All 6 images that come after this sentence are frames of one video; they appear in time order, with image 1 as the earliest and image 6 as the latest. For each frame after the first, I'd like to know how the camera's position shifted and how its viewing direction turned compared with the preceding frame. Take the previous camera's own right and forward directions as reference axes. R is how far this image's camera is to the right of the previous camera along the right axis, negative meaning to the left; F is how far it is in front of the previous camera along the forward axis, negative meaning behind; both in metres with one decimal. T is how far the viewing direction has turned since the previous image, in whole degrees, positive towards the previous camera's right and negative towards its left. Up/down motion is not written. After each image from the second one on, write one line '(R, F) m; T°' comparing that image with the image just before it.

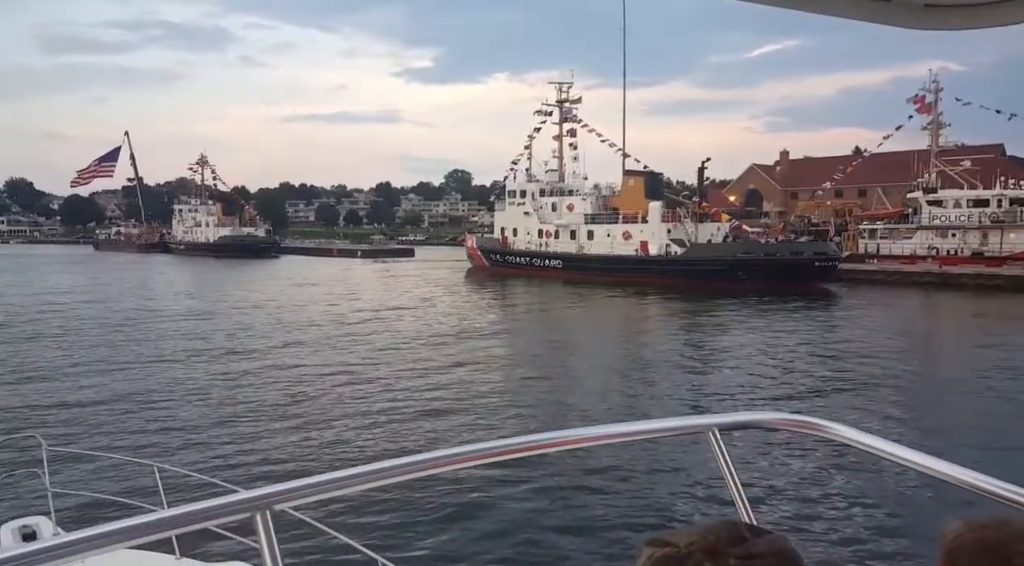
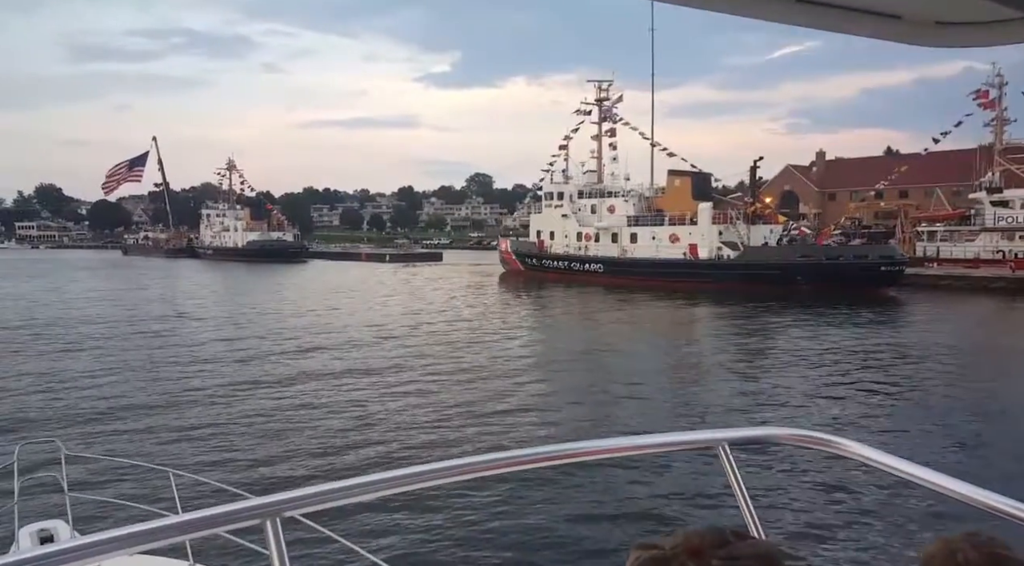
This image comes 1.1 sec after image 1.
(-0.3, +0.4) m; -2°
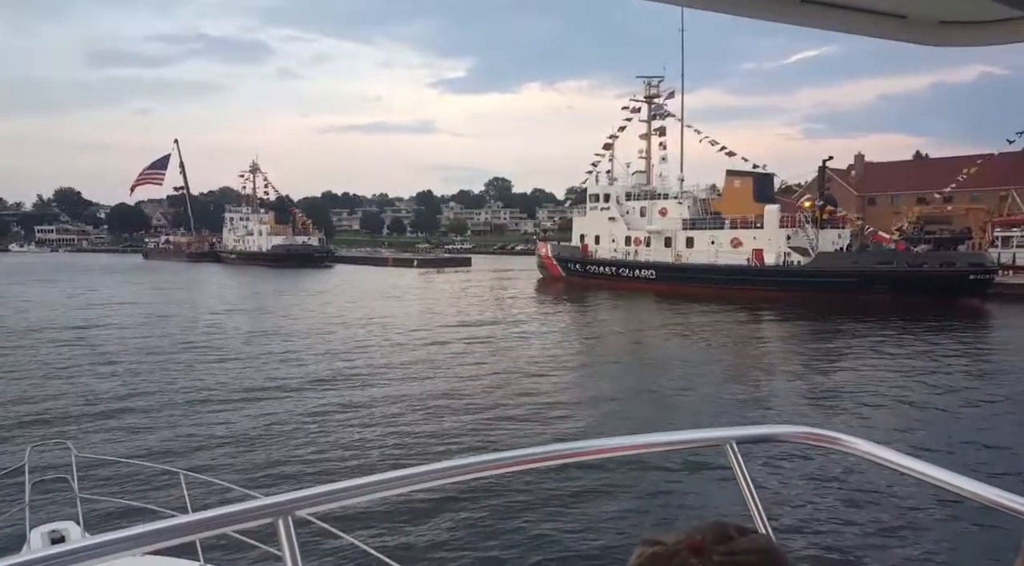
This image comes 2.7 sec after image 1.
(-0.5, +0.7) m; -1°
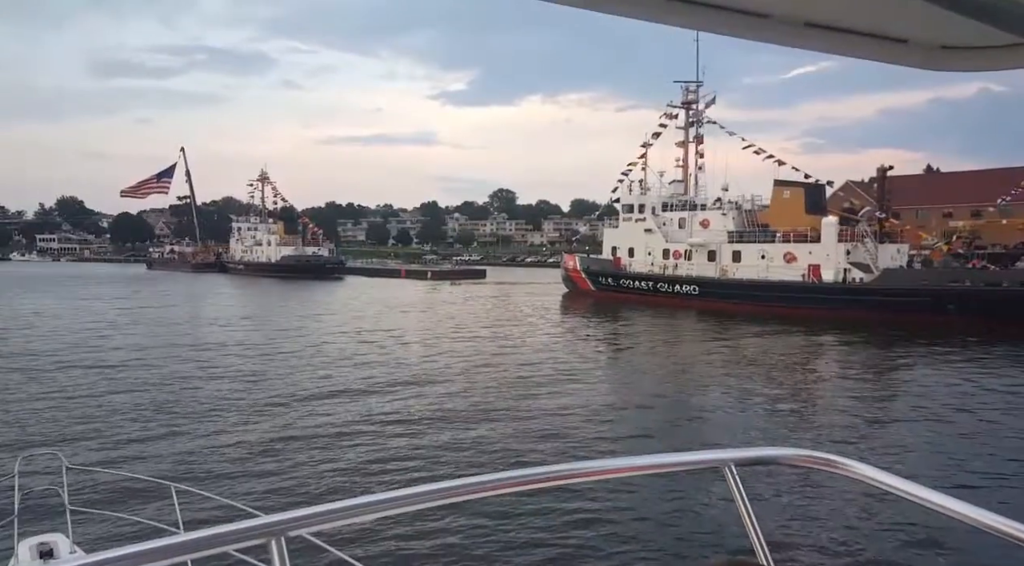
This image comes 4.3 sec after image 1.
(-0.5, +0.7) m; 0°
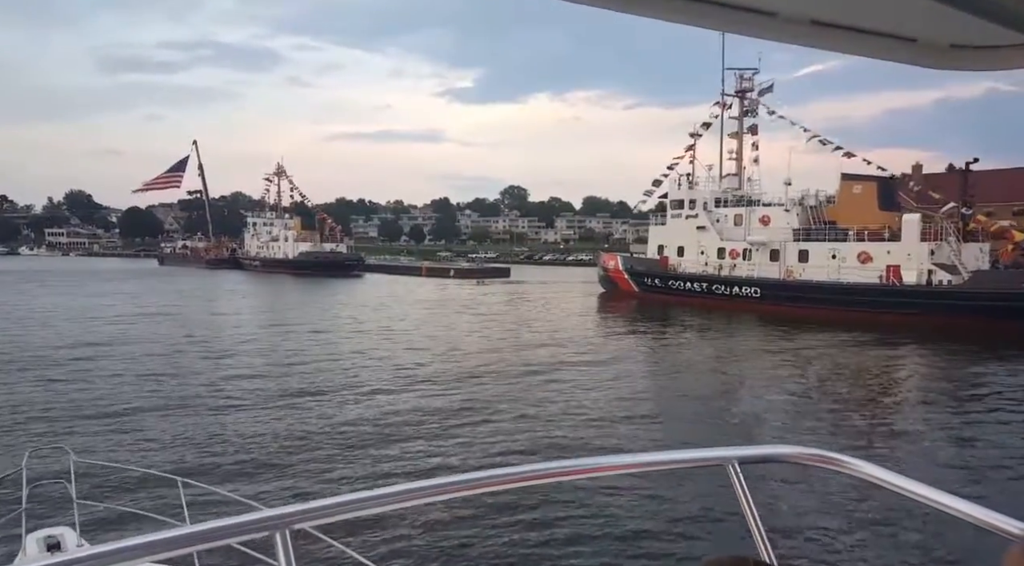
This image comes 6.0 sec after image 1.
(-0.5, +0.7) m; 0°
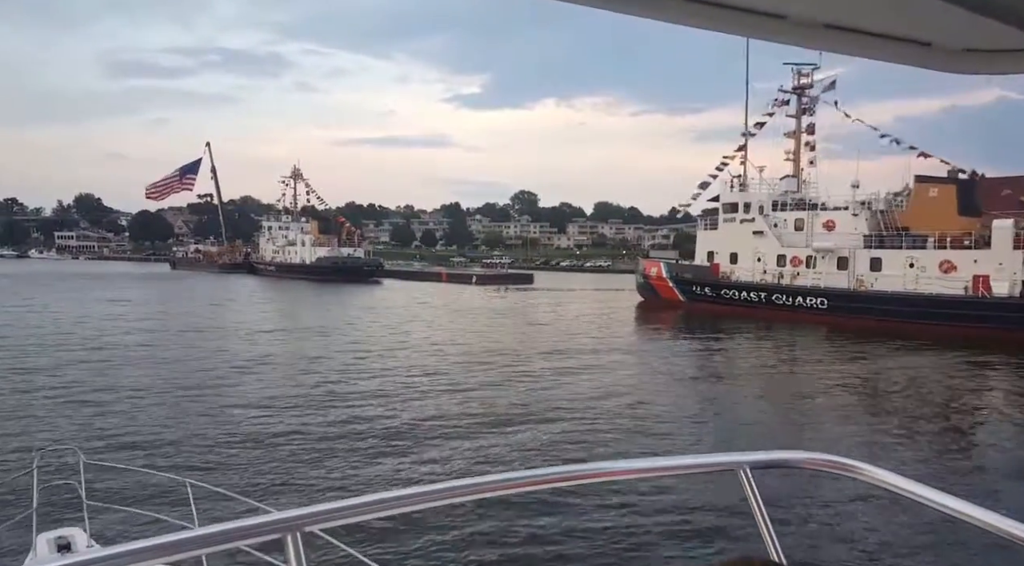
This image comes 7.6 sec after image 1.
(-0.5, +0.7) m; 0°
